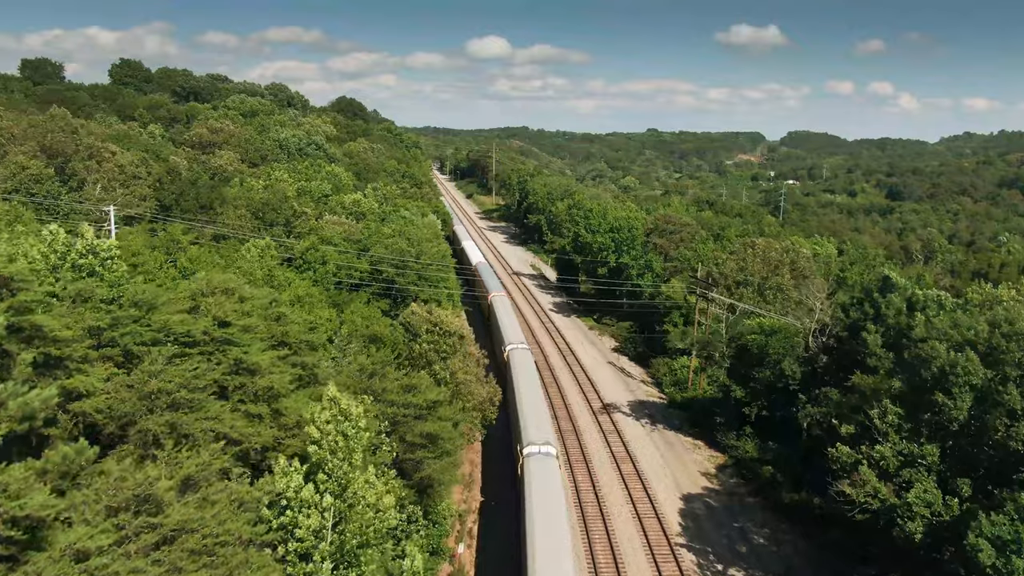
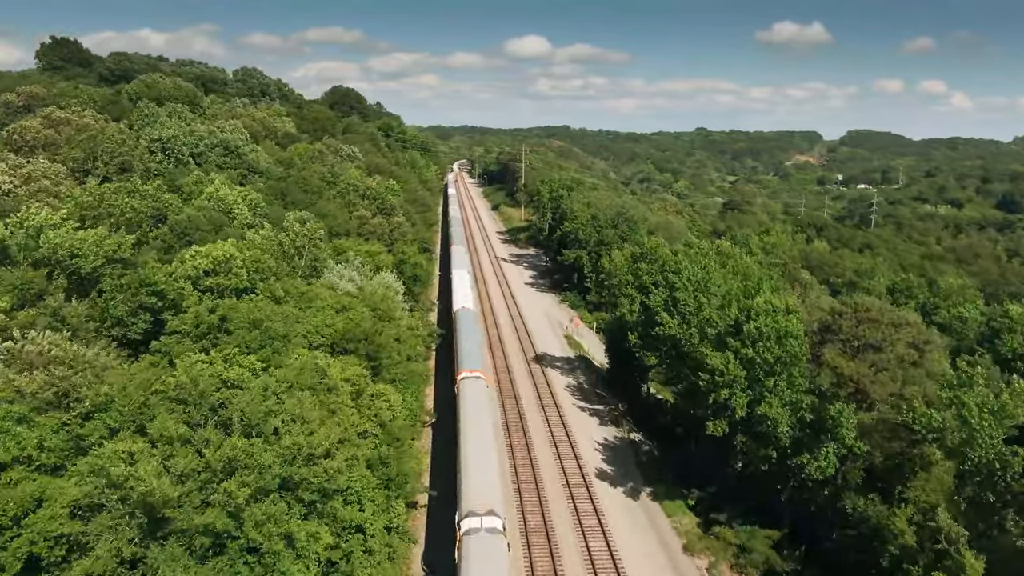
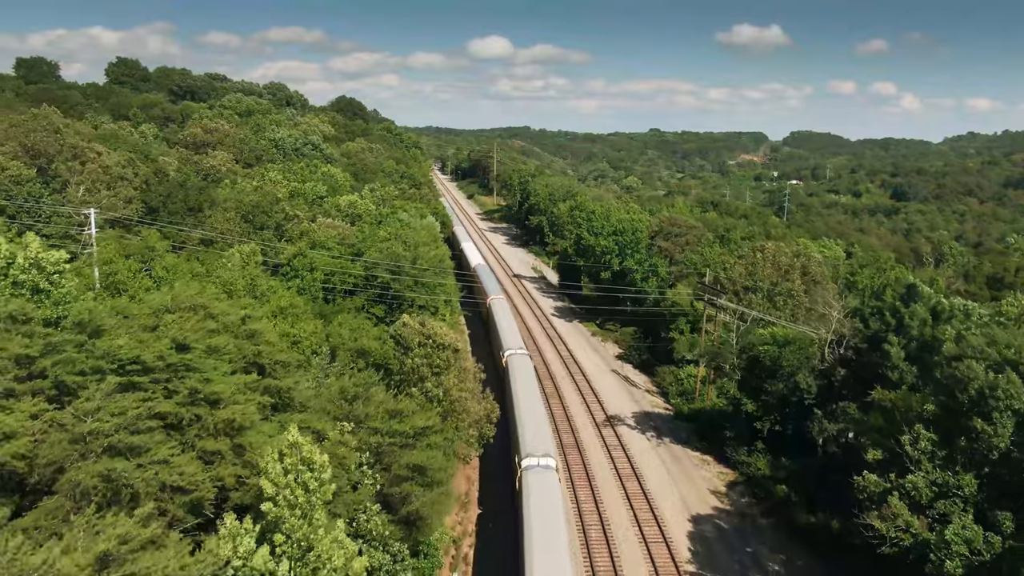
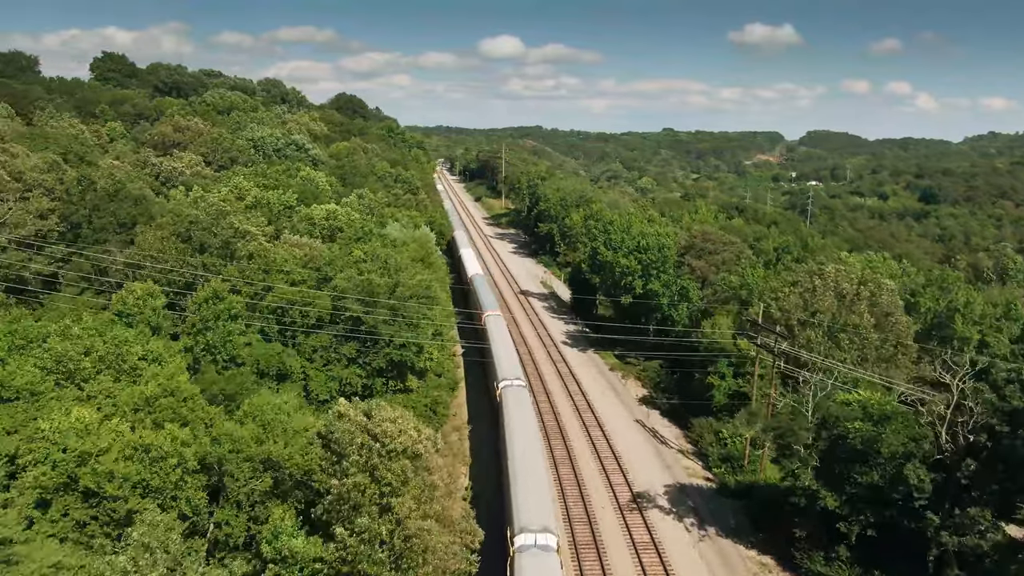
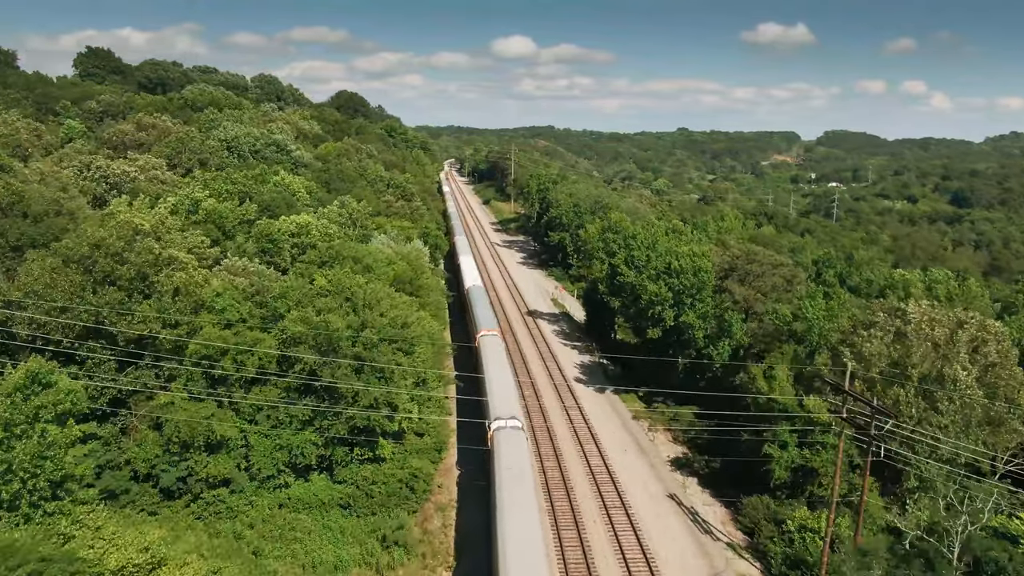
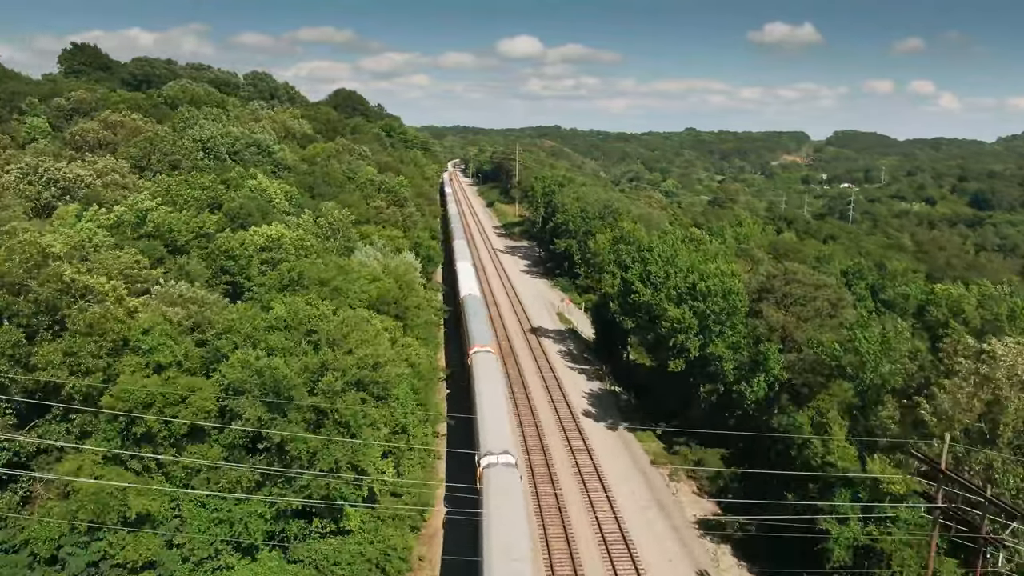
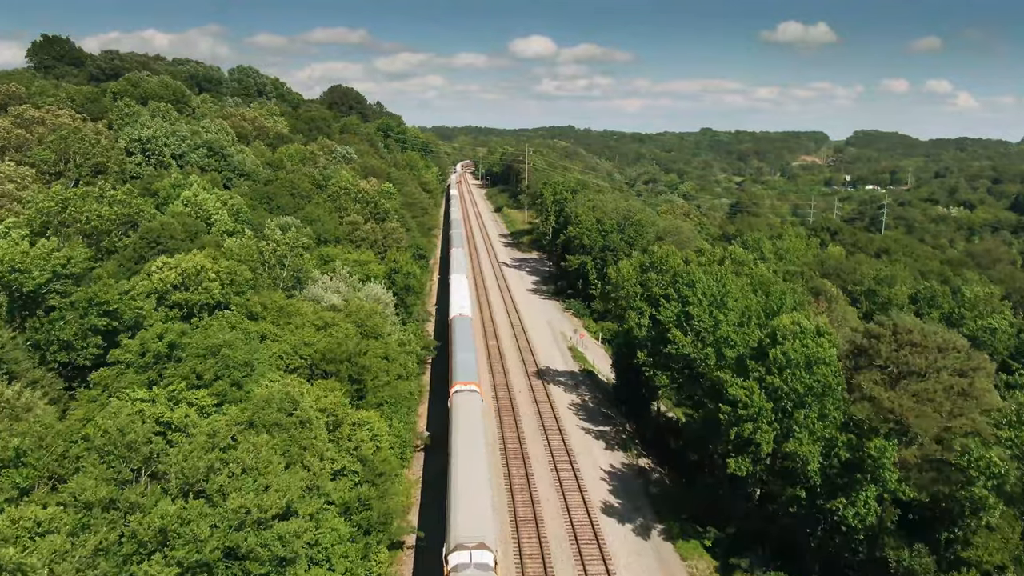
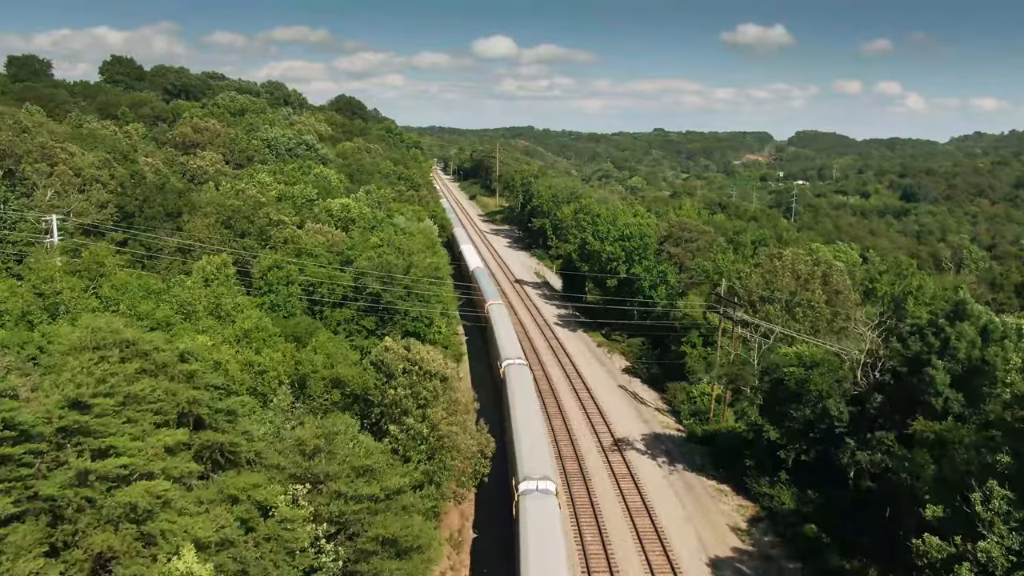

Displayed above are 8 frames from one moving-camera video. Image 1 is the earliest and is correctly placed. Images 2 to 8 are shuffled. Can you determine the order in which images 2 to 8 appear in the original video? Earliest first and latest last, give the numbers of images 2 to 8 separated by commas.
3, 8, 4, 5, 6, 2, 7
